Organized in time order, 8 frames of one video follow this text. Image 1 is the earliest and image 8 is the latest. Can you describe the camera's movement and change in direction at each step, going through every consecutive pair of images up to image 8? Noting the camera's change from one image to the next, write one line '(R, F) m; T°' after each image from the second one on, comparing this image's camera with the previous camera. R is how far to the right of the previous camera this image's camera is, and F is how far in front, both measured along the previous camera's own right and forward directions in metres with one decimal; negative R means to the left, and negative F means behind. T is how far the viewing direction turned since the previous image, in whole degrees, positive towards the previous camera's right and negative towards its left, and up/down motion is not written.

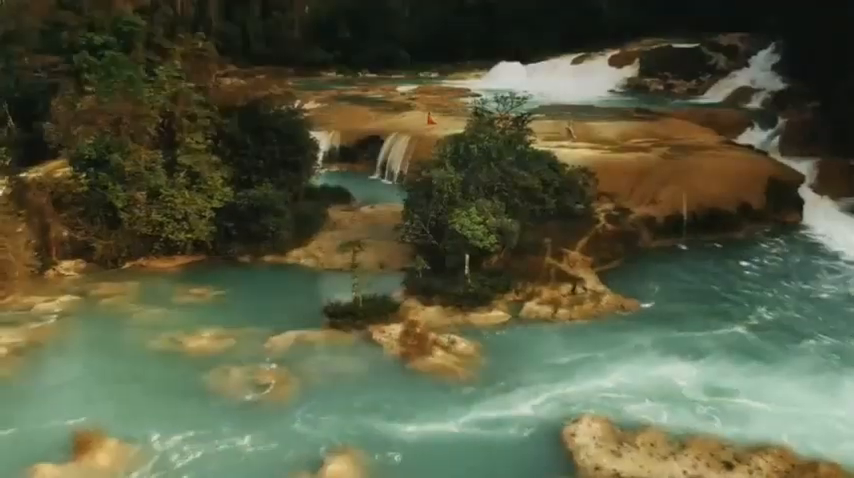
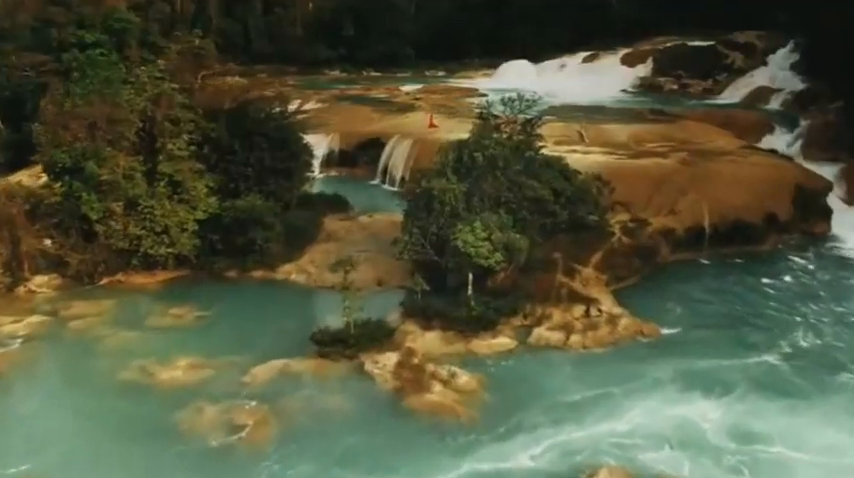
(+0.1, +1.2) m; -1°
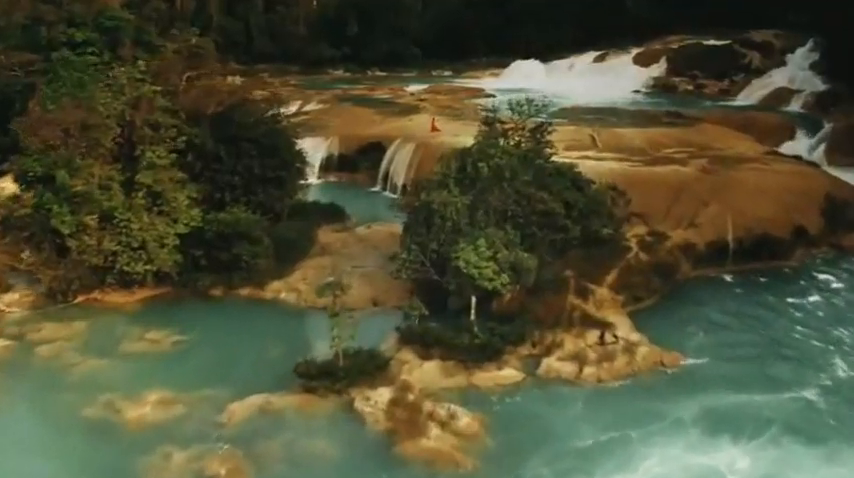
(+0.1, +1.1) m; -1°
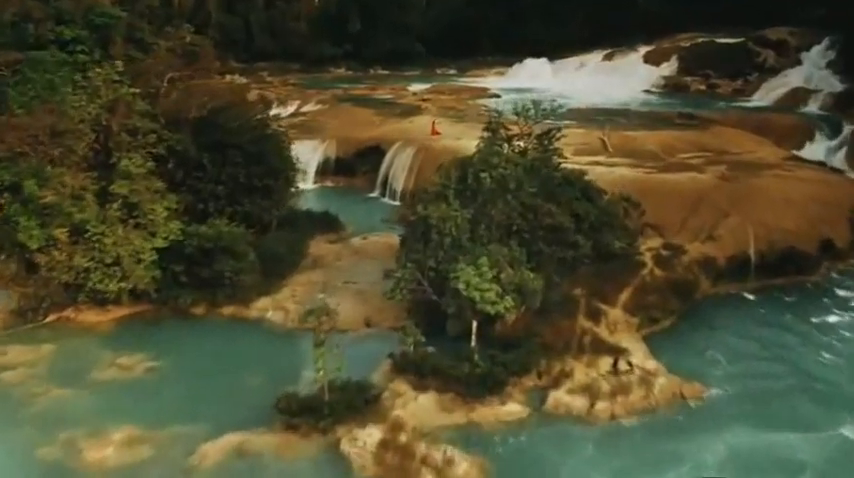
(+0.1, +1.0) m; 0°
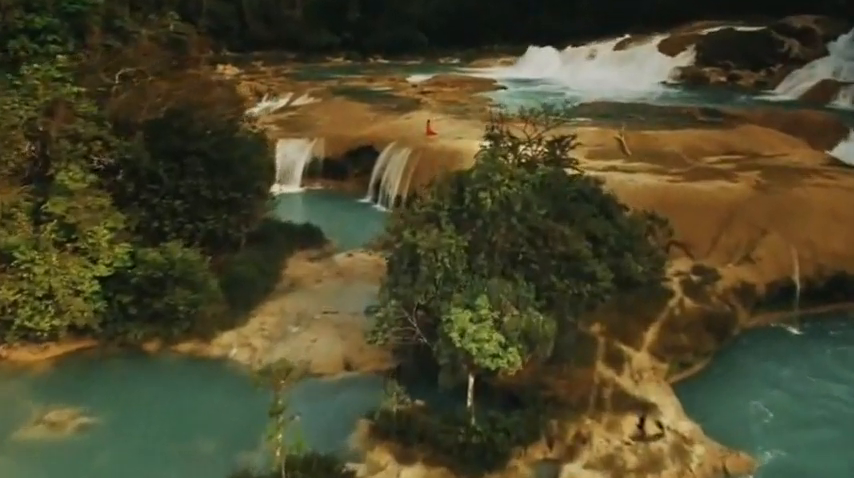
(+0.2, +1.9) m; 0°
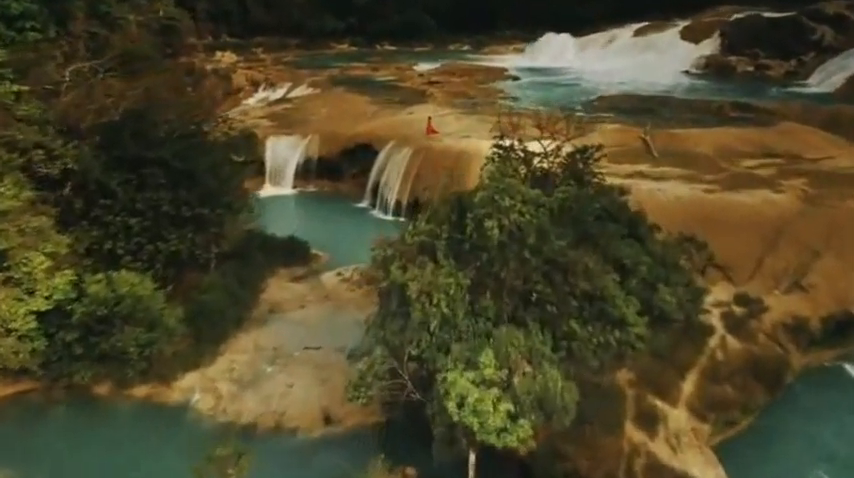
(+0.2, +1.7) m; -1°
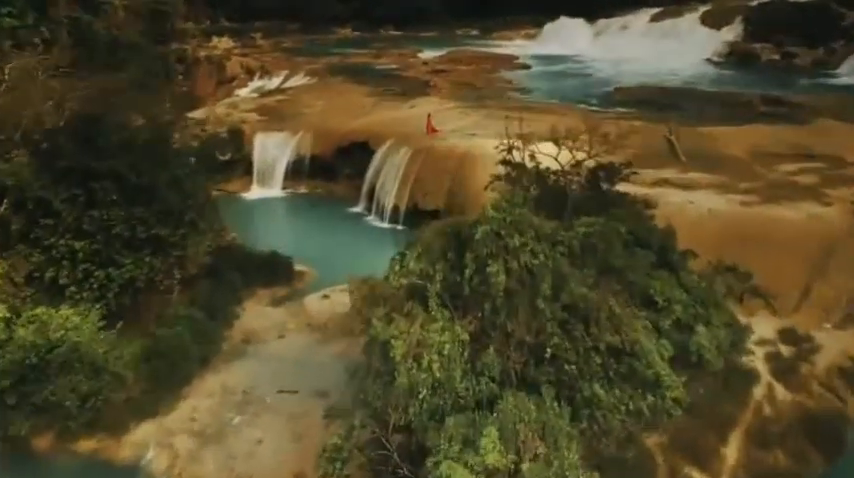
(+0.1, +1.4) m; -1°
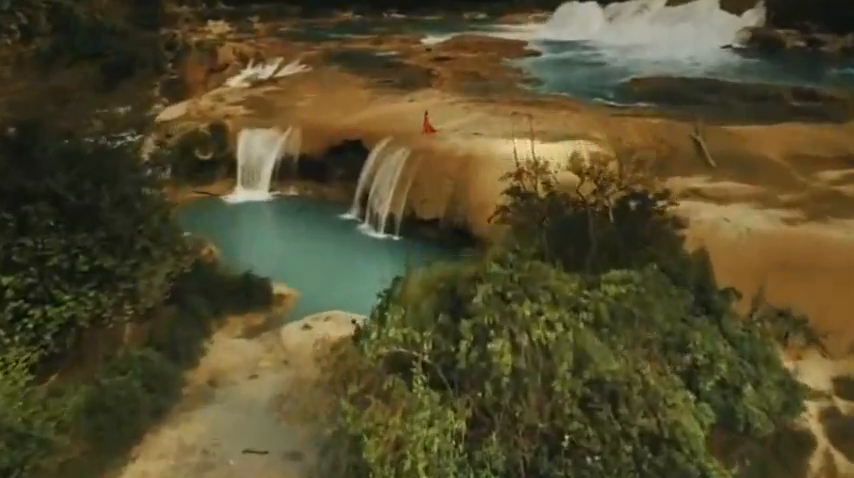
(+0.1, +1.3) m; 0°
